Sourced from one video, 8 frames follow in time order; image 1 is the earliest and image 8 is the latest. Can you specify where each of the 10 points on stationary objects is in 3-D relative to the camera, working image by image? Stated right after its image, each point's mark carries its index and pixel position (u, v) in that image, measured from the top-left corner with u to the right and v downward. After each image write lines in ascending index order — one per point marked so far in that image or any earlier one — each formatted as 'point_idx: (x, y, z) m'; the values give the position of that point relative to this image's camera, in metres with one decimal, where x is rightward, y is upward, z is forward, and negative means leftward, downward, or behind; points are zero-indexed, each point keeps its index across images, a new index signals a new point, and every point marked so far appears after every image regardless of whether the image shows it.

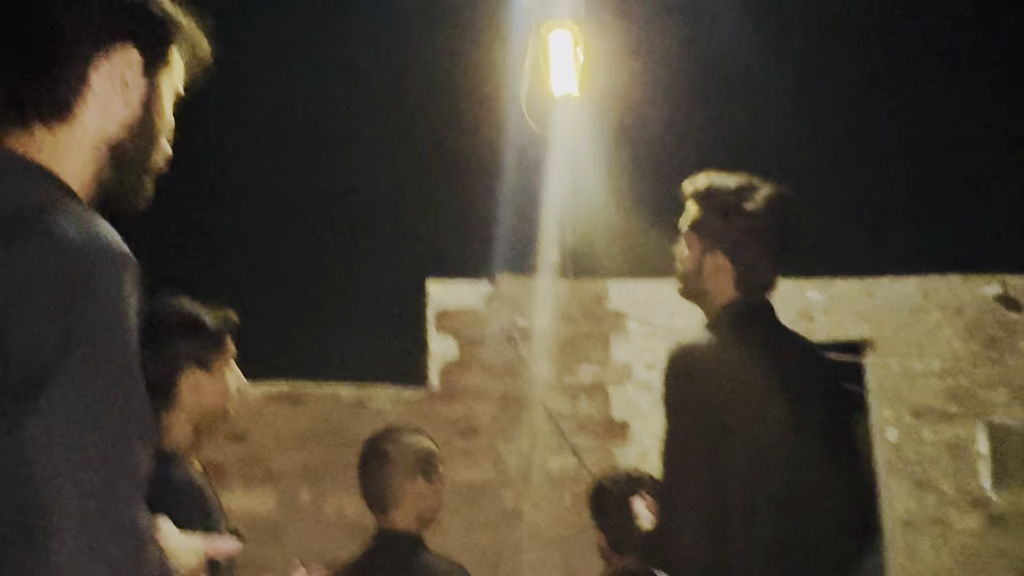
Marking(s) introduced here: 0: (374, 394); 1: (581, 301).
0: (-0.4, -0.3, +2.9) m
1: (+0.2, -0.1, +3.1) m
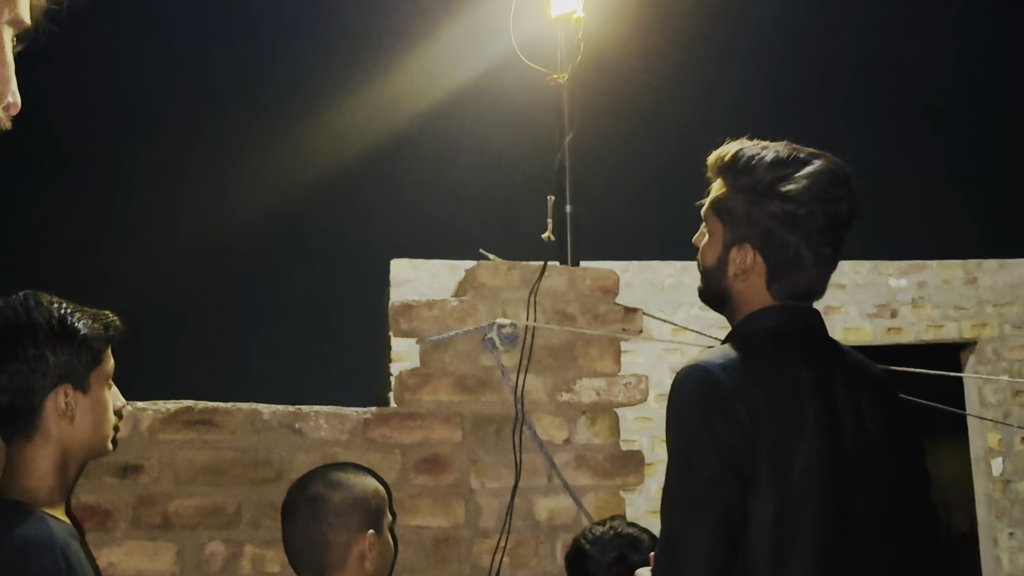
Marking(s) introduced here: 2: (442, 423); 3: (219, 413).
0: (-0.5, -0.3, +2.2) m
1: (+0.2, 0.0, +2.4) m
2: (-0.2, -0.3, +2.3) m
3: (-0.7, -0.3, +2.2) m
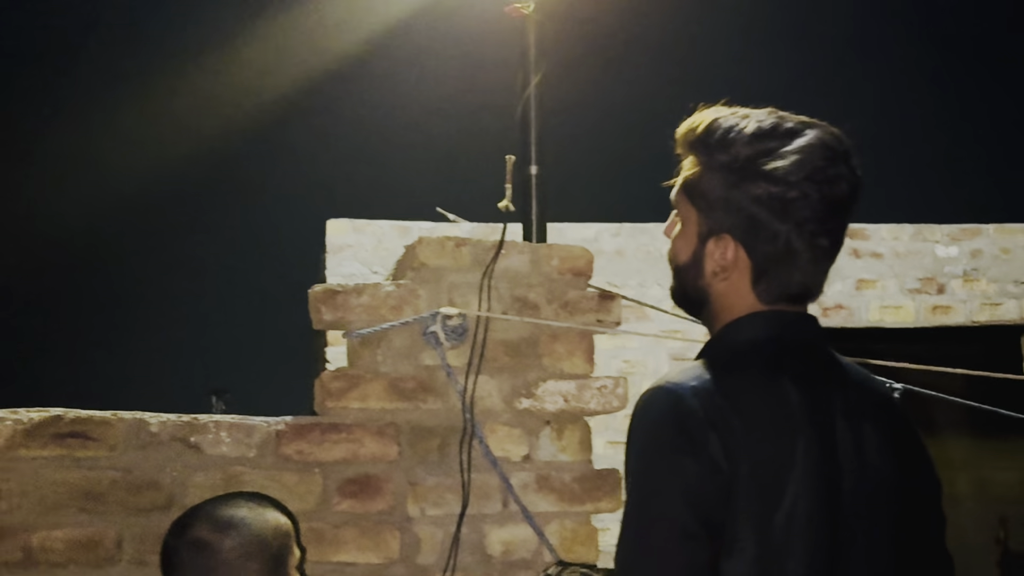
0: (-0.6, -0.3, +1.8) m
1: (+0.1, 0.0, +1.9) m
2: (-0.3, -0.3, +1.9) m
3: (-0.8, -0.3, +1.8) m
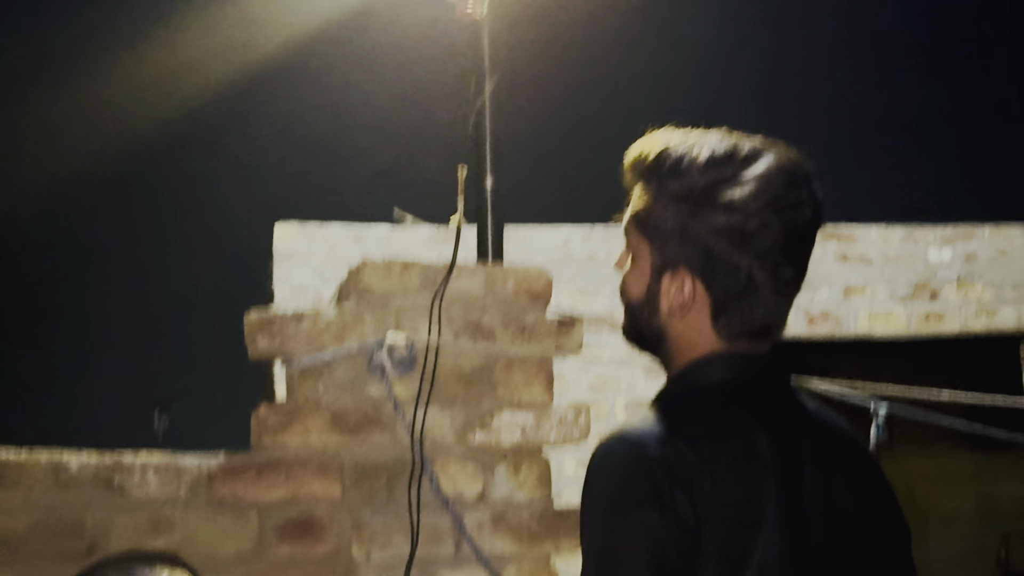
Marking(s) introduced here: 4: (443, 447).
0: (-0.7, -0.3, +1.7) m
1: (0.0, 0.0, +1.8) m
2: (-0.4, -0.4, +1.7) m
3: (-0.9, -0.3, +1.7) m
4: (-0.1, -0.3, +1.7) m
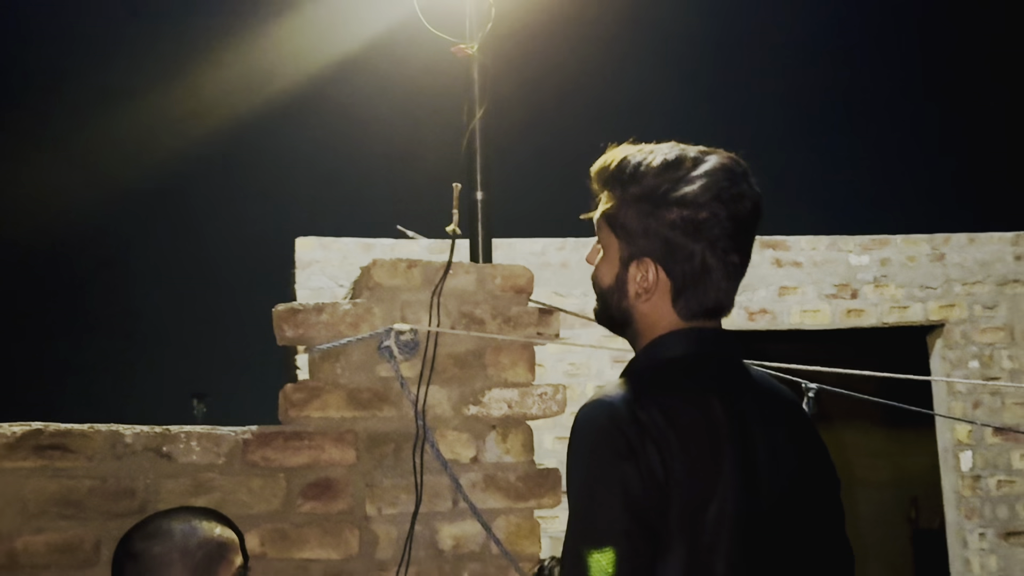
0: (-0.7, -0.3, +2.0) m
1: (0.0, 0.0, +2.1) m
2: (-0.4, -0.3, +2.0) m
3: (-0.9, -0.3, +1.9) m
4: (-0.2, -0.3, +2.1) m
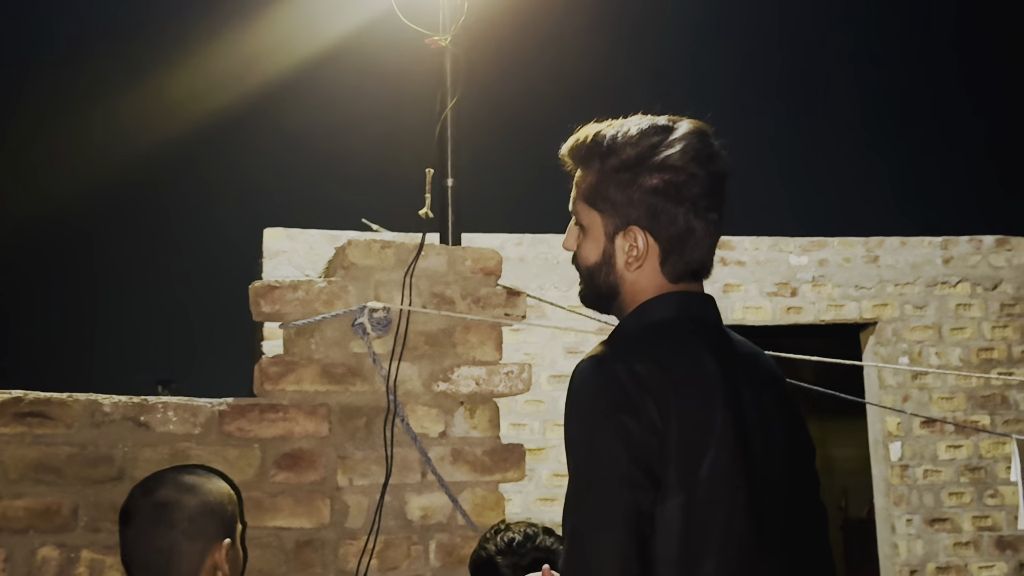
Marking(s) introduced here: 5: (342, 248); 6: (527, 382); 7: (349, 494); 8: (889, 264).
0: (-0.8, -0.3, +2.0) m
1: (-0.1, 0.0, +2.2) m
2: (-0.5, -0.3, +2.1) m
3: (-1.0, -0.3, +2.0) m
4: (-0.2, -0.3, +2.2) m
5: (-0.4, +0.1, +2.2) m
6: (0.0, -0.2, +2.2) m
7: (-0.4, -0.5, +2.1) m
8: (+1.7, +0.1, +4.0) m
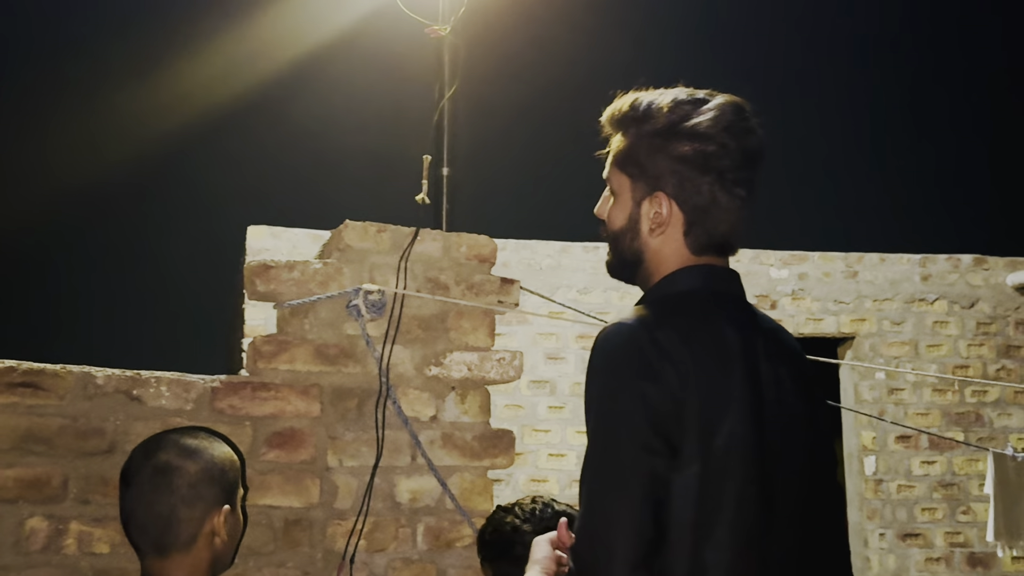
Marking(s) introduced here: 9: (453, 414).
0: (-0.8, -0.2, +2.0) m
1: (-0.1, +0.1, +2.3) m
2: (-0.5, -0.2, +2.1) m
3: (-1.0, -0.2, +2.0) m
4: (-0.3, -0.2, +2.2) m
5: (-0.4, +0.1, +2.2) m
6: (0.0, -0.2, +2.2) m
7: (-0.4, -0.4, +2.1) m
8: (+1.6, 0.0, +4.1) m
9: (-0.1, -0.3, +2.2) m
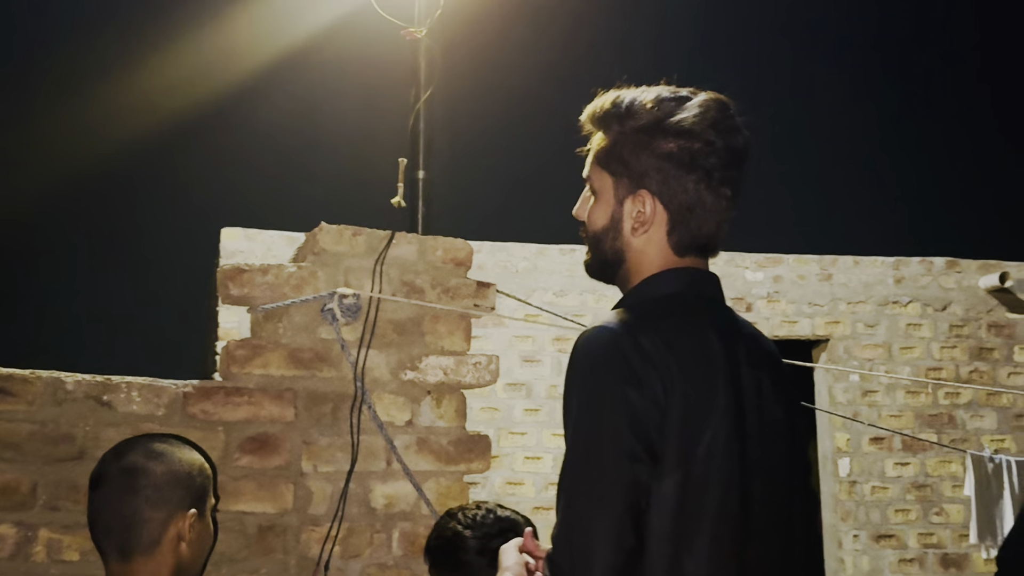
0: (-0.9, -0.2, +2.0) m
1: (-0.2, 0.0, +2.2) m
2: (-0.6, -0.3, +2.1) m
3: (-1.1, -0.2, +1.9) m
4: (-0.3, -0.2, +2.2) m
5: (-0.5, +0.1, +2.2) m
6: (0.0, -0.2, +2.2) m
7: (-0.5, -0.4, +2.1) m
8: (+1.5, 0.0, +4.2) m
9: (-0.2, -0.3, +2.2) m
